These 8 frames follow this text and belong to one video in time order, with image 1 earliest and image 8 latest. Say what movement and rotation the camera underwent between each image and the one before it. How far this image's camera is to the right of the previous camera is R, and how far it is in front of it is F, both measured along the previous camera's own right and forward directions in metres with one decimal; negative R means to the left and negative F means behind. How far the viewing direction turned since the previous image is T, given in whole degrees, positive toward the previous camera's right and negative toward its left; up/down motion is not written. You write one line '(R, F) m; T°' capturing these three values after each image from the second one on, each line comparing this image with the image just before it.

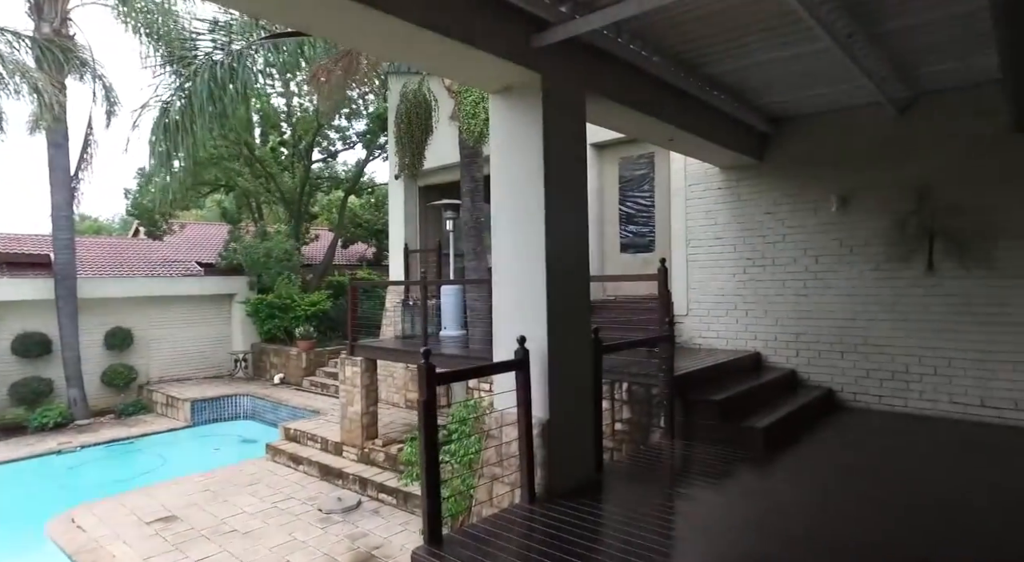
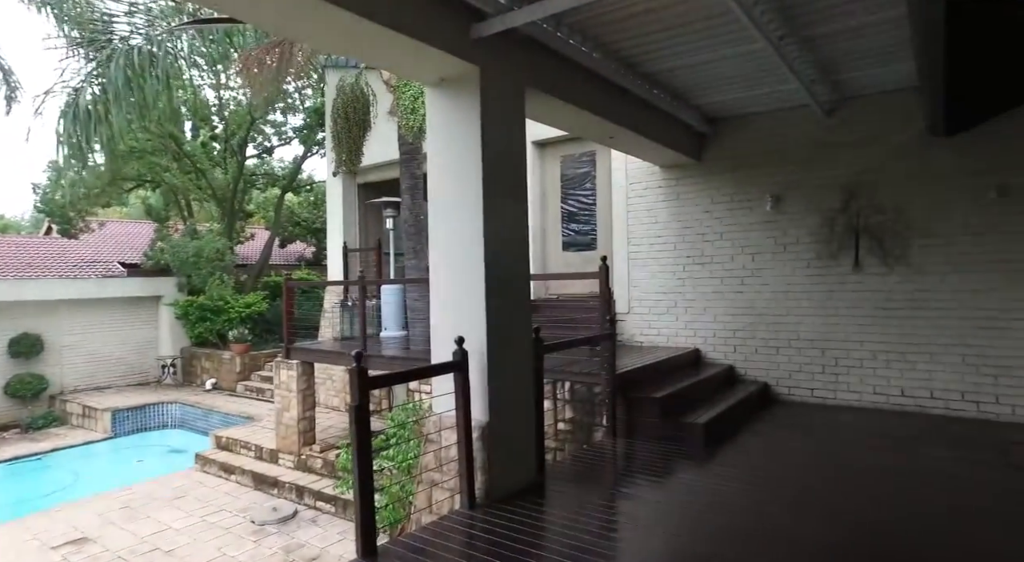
(0.0, +0.1) m; +5°
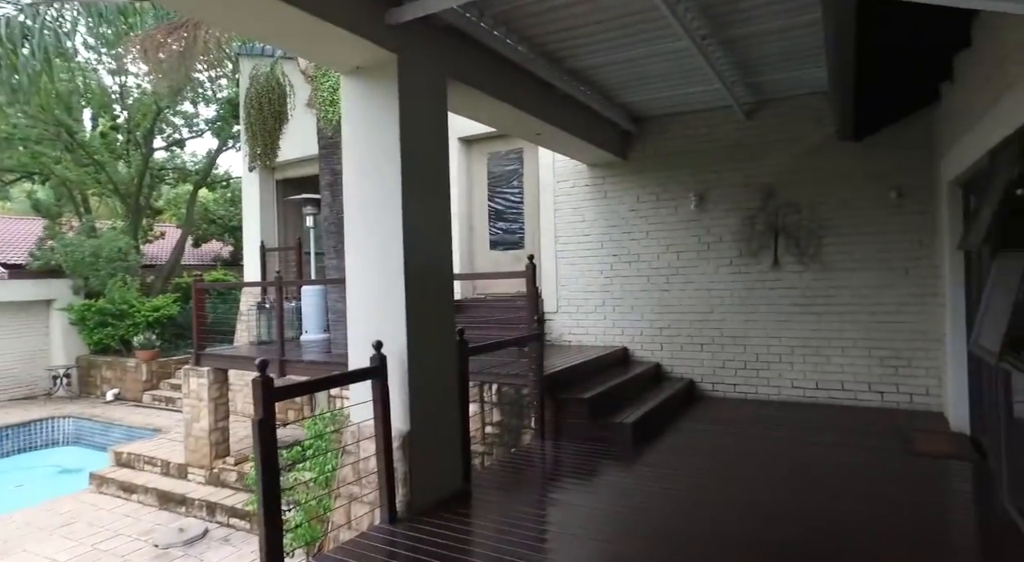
(0.0, +0.1) m; +6°
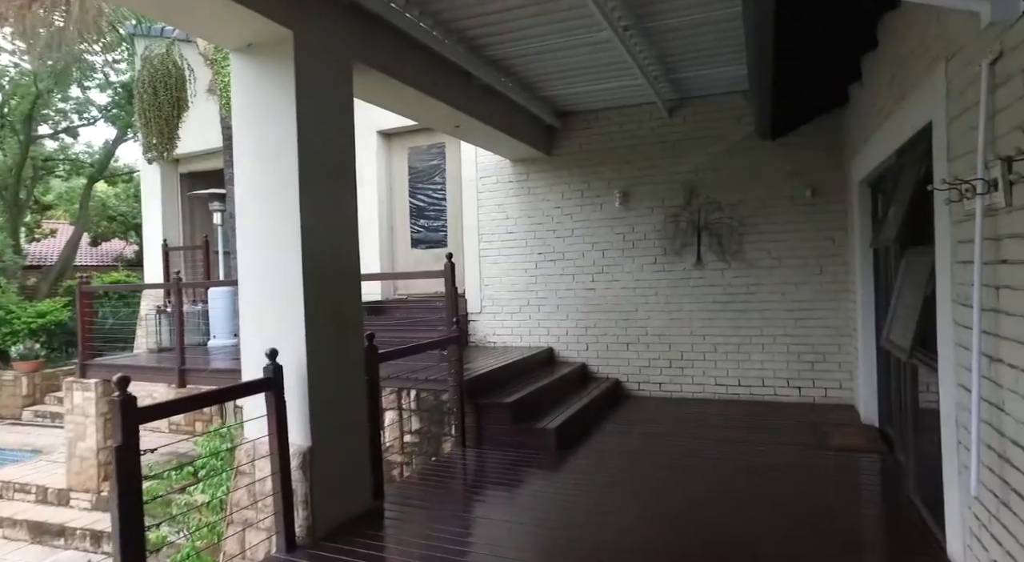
(+0.1, +0.2) m; +6°
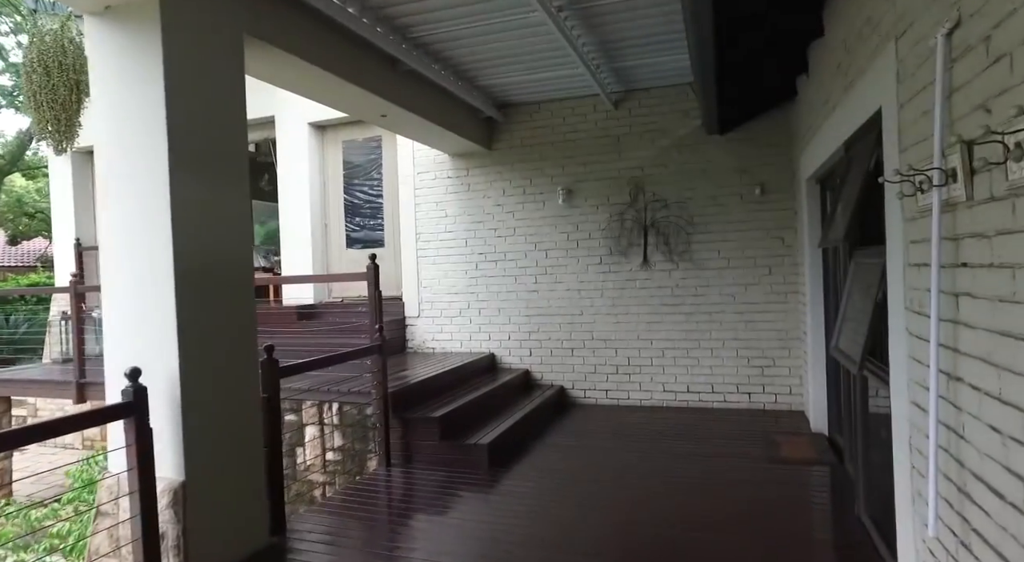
(+0.2, +0.3) m; +3°
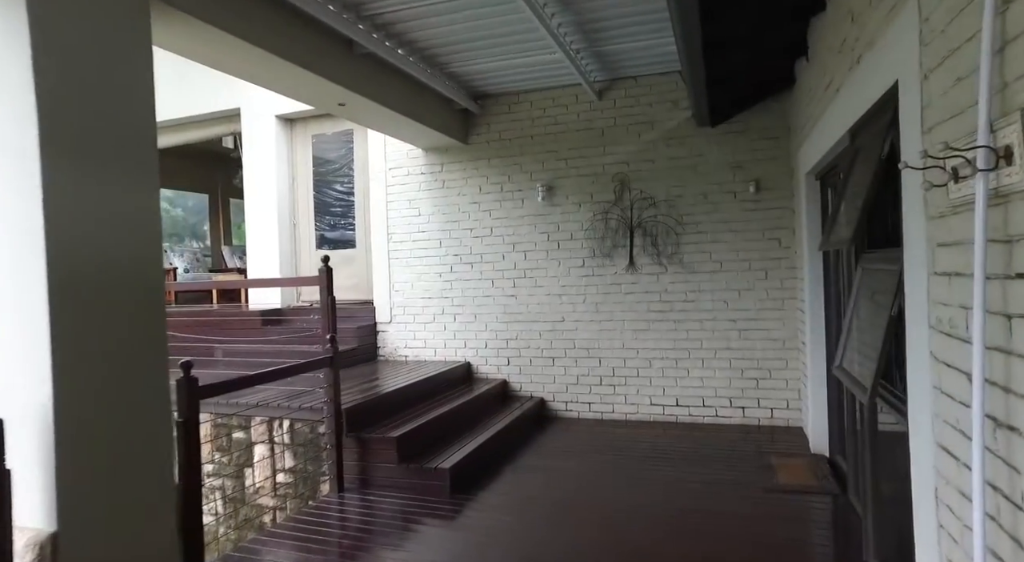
(+0.2, +0.4) m; 0°
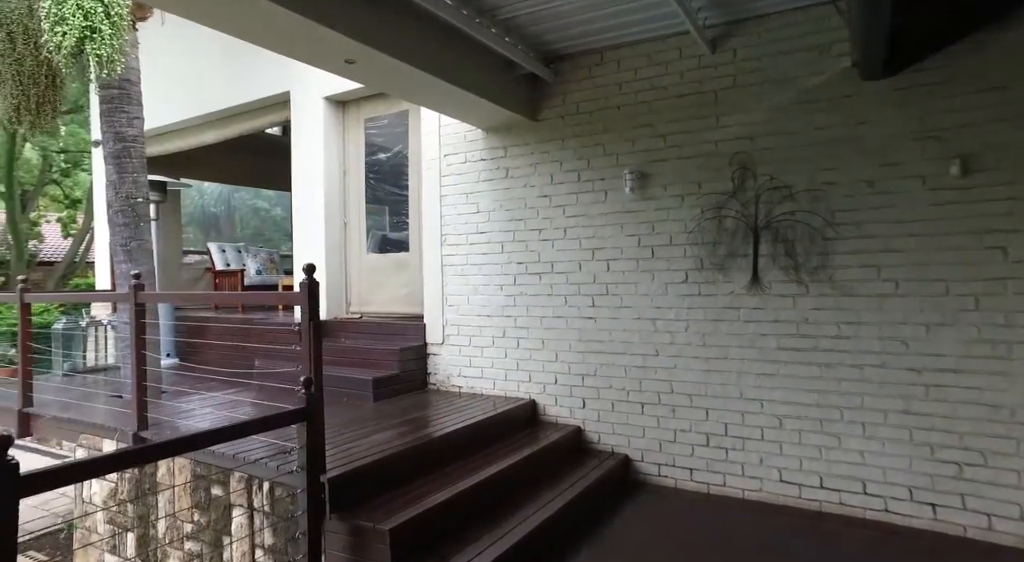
(+0.2, +1.2) m; -10°
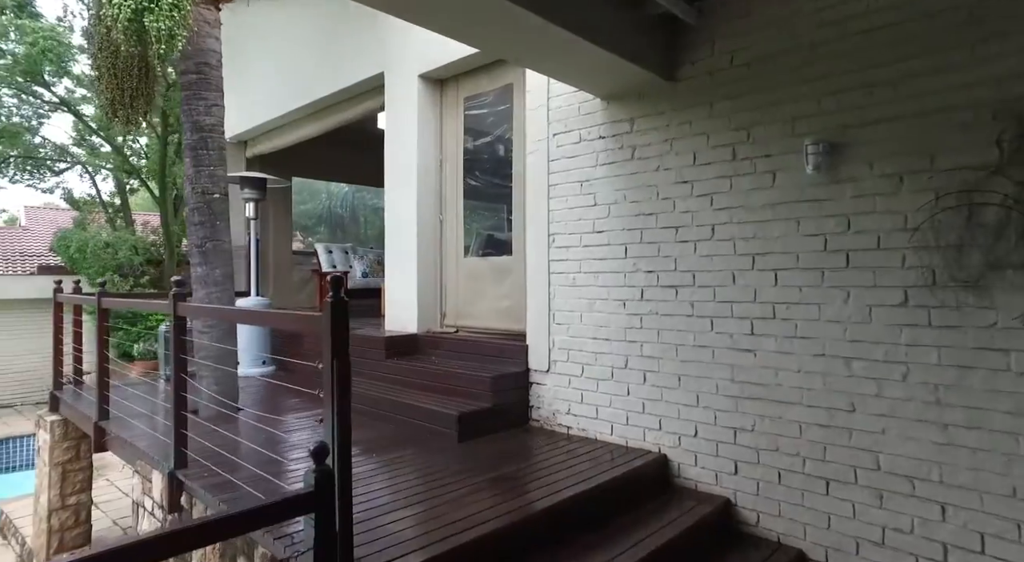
(0.0, +1.0) m; -11°
